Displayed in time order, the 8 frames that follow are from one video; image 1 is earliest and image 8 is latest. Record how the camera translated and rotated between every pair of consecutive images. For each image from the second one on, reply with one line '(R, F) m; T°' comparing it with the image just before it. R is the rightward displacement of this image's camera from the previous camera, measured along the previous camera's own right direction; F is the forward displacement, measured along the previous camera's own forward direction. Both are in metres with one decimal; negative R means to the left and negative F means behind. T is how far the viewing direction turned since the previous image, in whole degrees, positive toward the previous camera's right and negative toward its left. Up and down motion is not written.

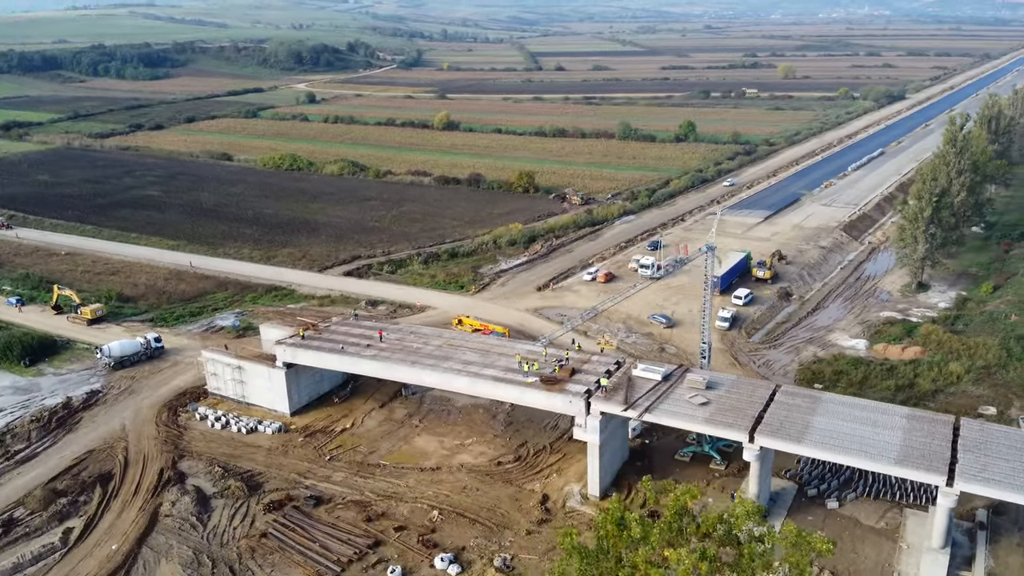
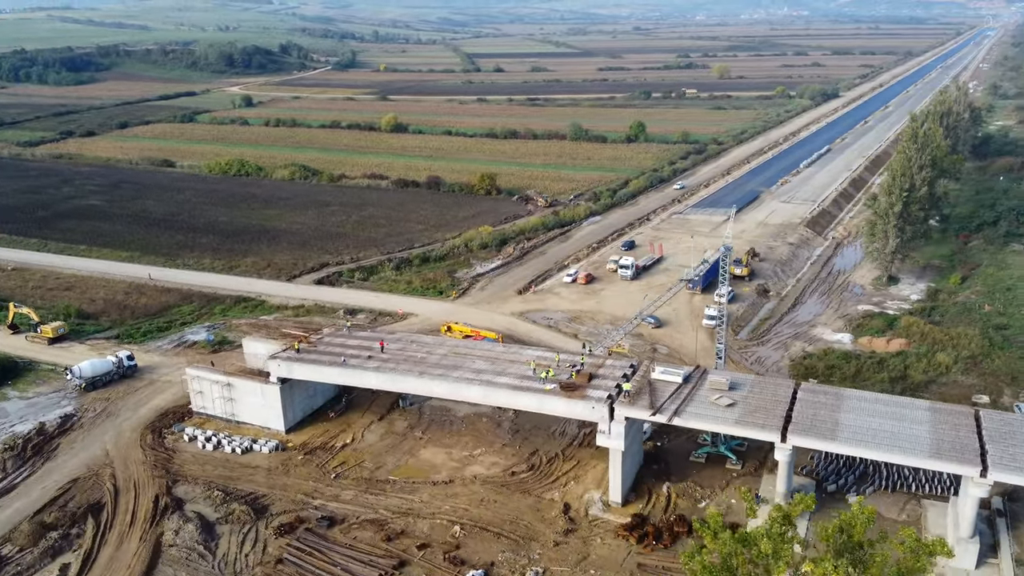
(-2.7, +0.9) m; +5°
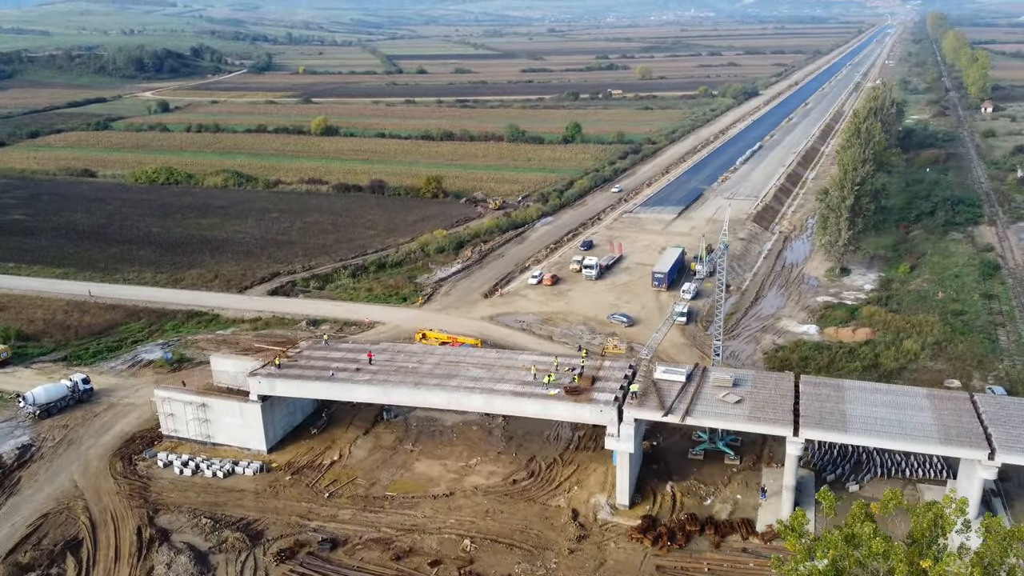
(-2.6, +0.8) m; +5°
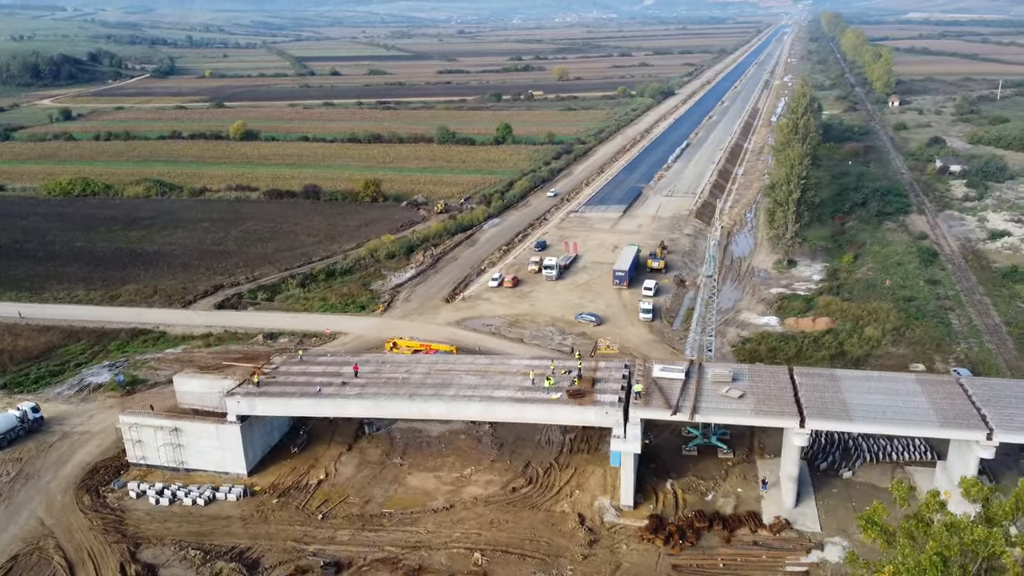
(-2.7, +0.7) m; +6°
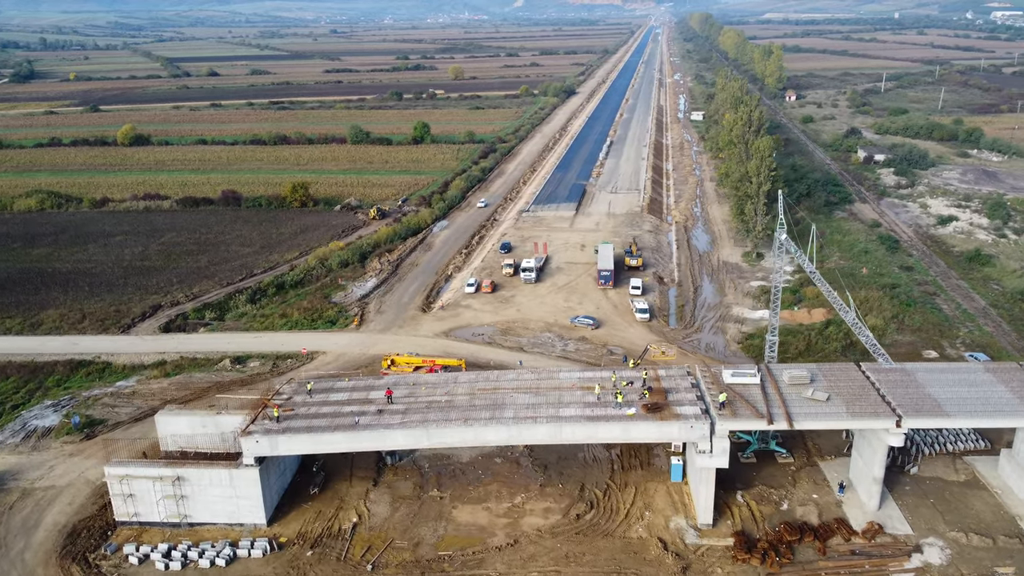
(-5.4, +3.2) m; +8°
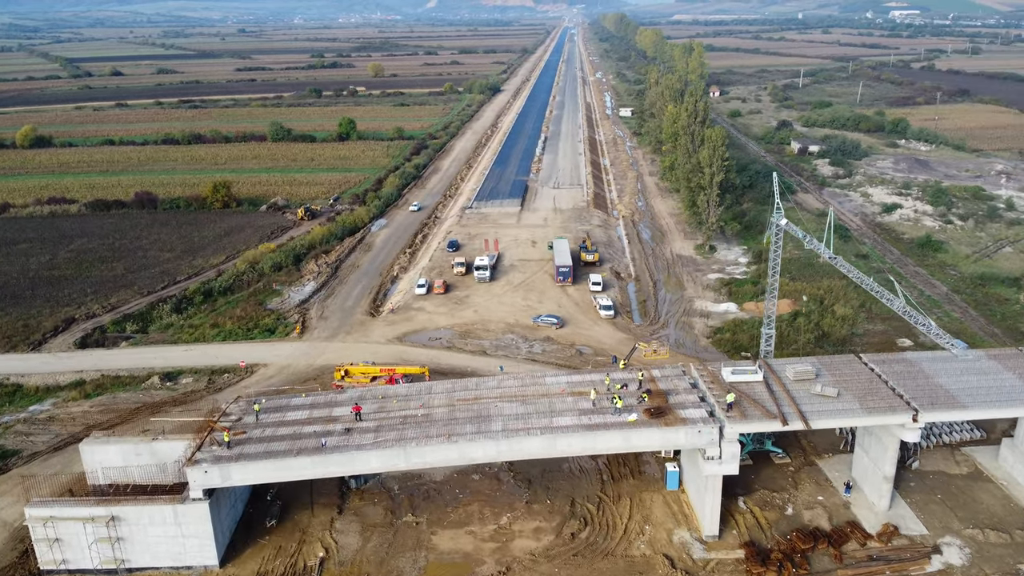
(-1.7, +2.7) m; +6°
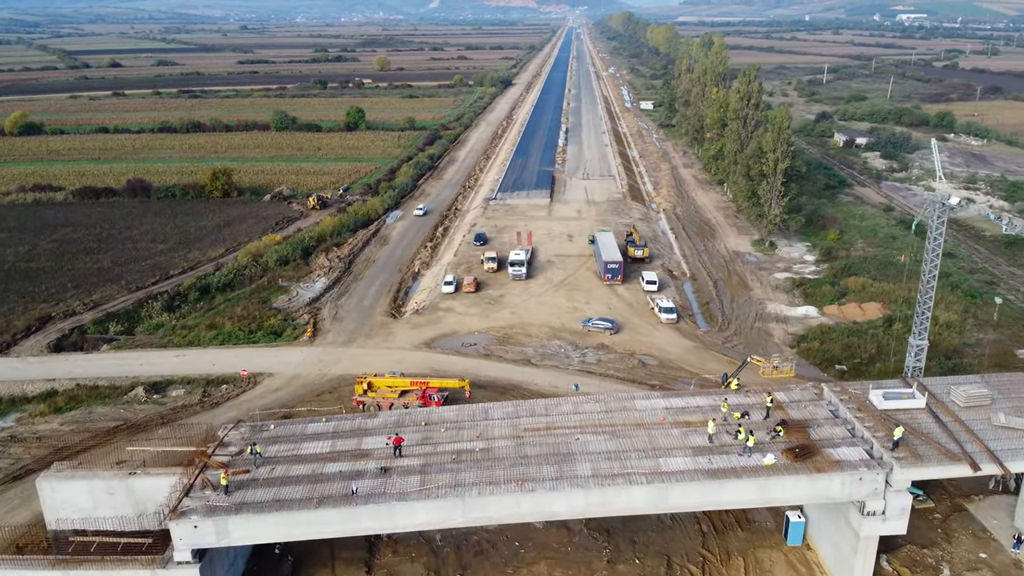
(-1.9, +5.6) m; 0°
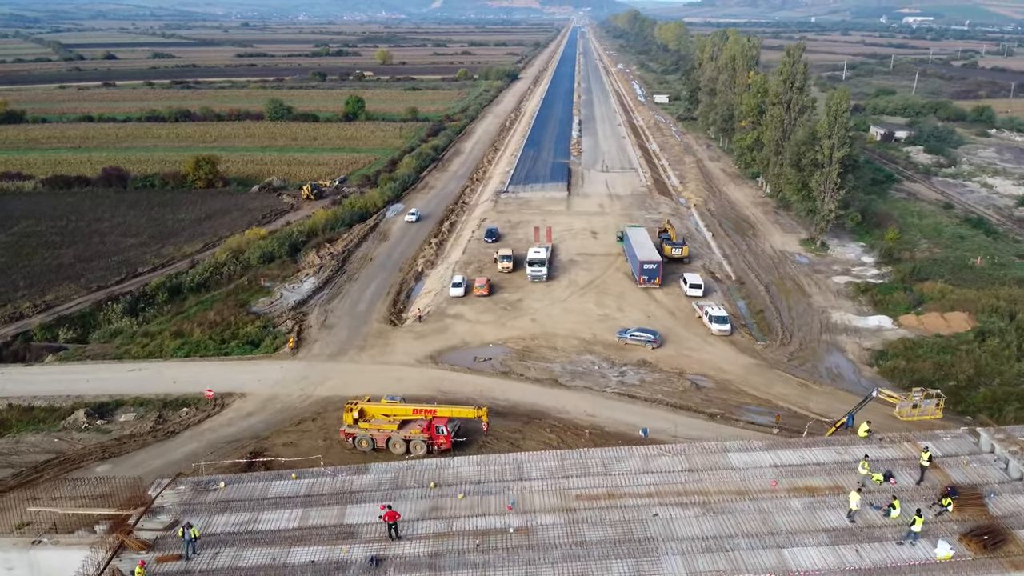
(-0.8, +5.4) m; 0°
